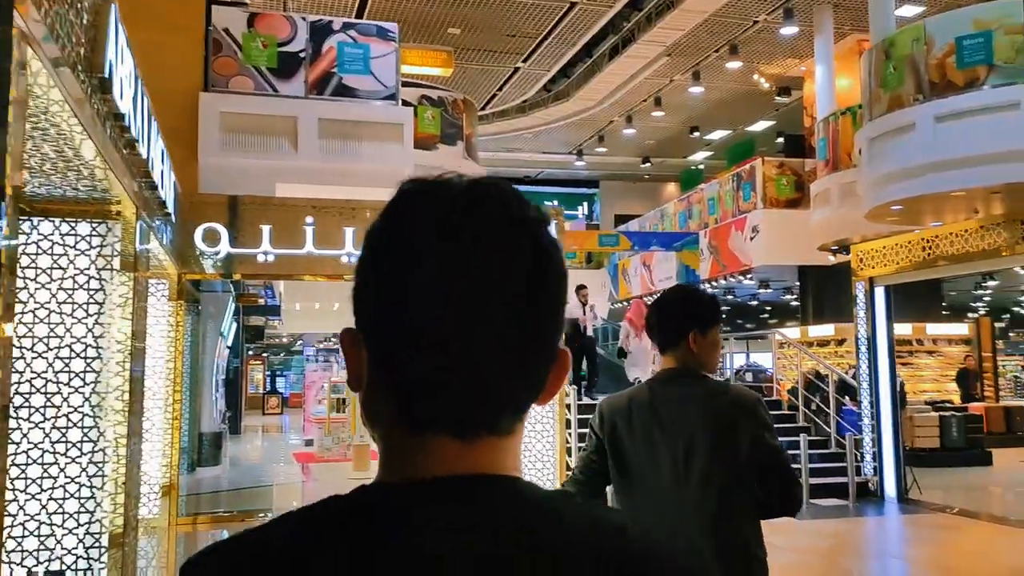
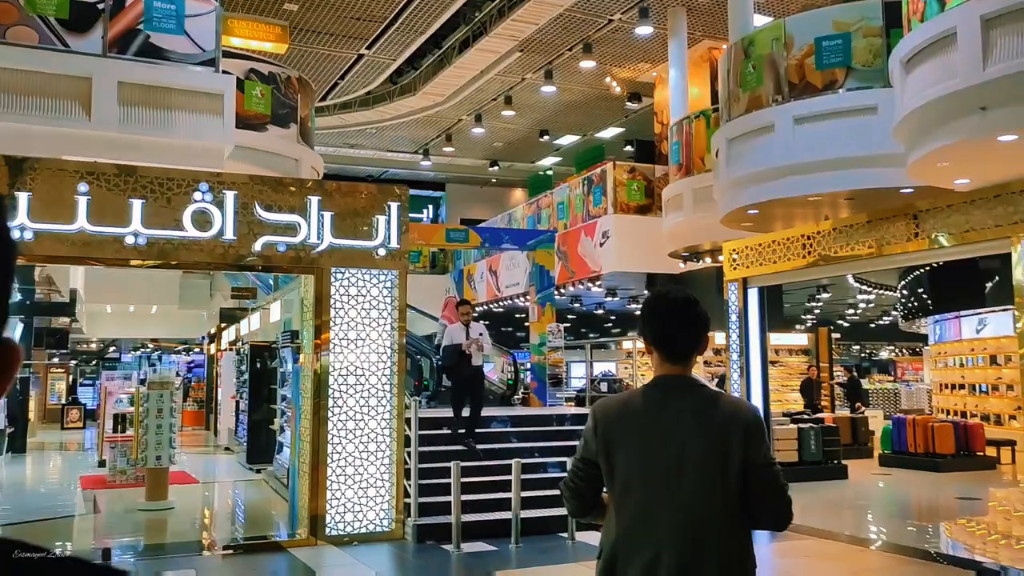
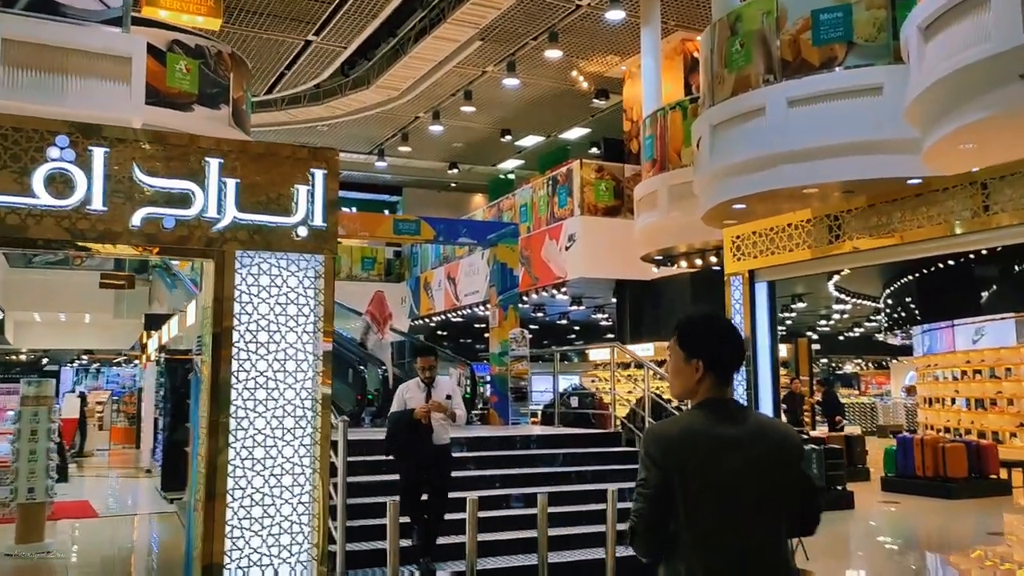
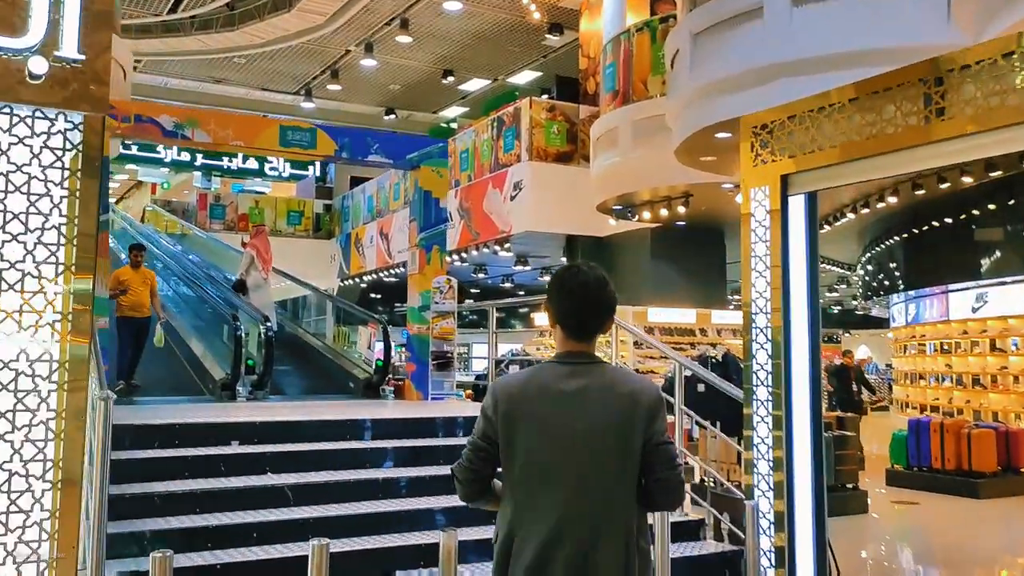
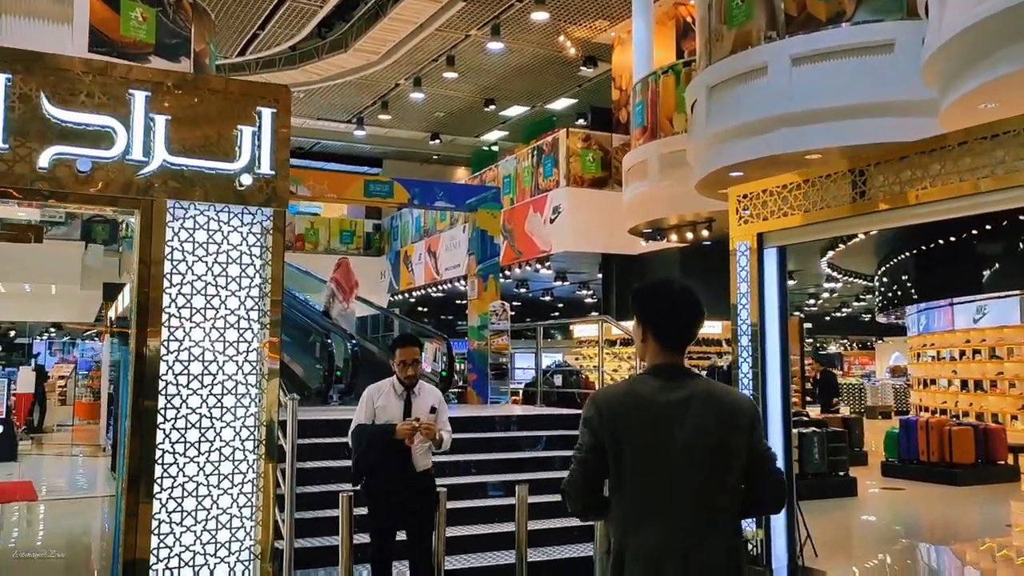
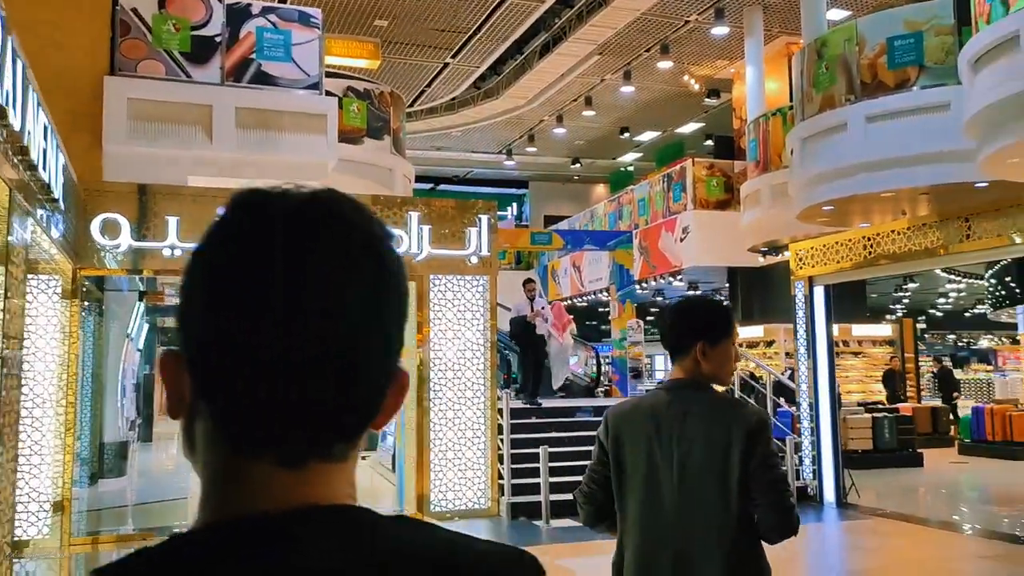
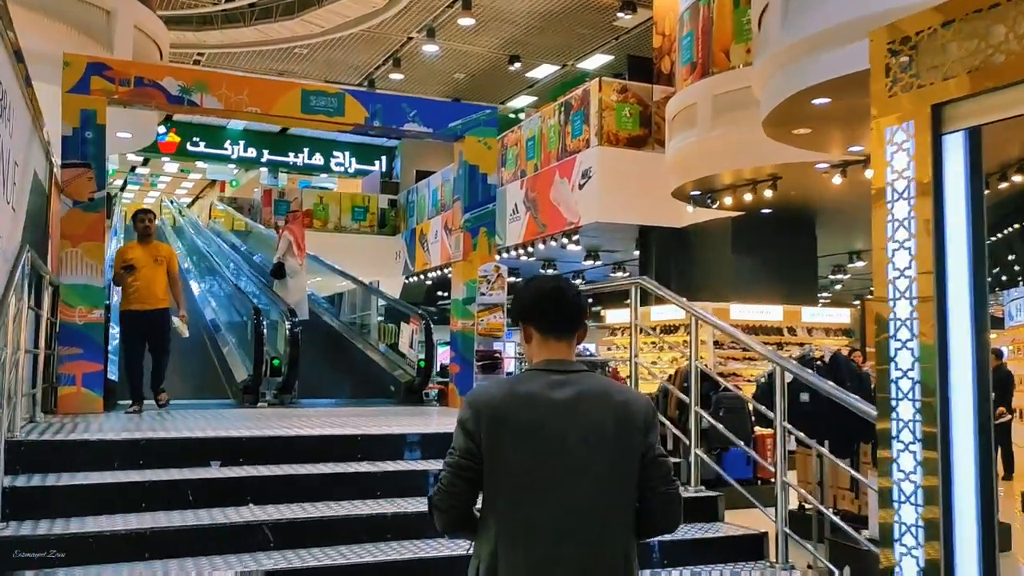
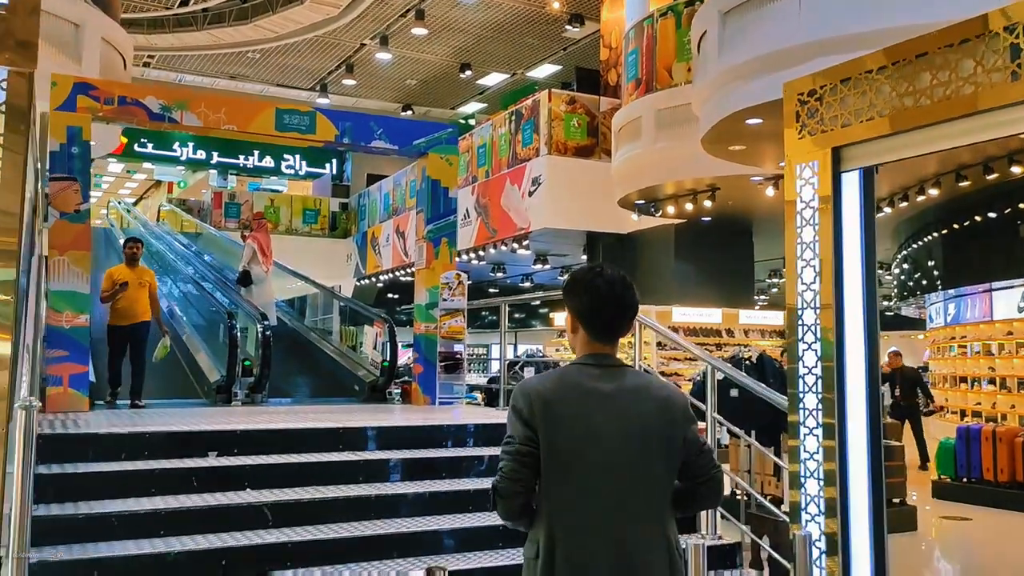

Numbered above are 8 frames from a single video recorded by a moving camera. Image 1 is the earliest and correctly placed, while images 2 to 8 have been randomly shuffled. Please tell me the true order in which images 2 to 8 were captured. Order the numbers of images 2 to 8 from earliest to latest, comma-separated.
6, 2, 3, 5, 4, 8, 7
